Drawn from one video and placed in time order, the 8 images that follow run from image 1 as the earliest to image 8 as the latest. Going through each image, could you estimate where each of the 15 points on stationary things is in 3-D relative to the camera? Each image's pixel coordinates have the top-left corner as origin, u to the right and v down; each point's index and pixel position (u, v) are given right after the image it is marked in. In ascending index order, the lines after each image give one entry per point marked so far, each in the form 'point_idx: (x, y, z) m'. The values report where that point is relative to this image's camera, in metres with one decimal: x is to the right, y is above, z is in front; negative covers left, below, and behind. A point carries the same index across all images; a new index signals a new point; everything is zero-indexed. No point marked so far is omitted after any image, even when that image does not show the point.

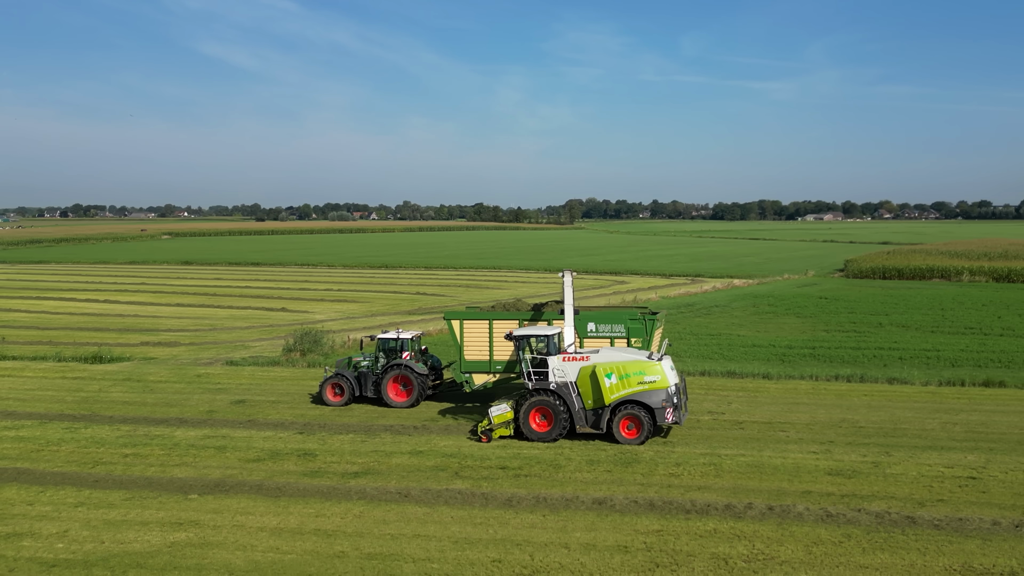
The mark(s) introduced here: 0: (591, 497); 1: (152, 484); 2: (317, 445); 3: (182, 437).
0: (+1.5, -4.0, +10.7) m
1: (-7.5, -4.1, +11.5) m
2: (-4.7, -3.8, +13.5) m
3: (-8.4, -3.8, +14.1) m
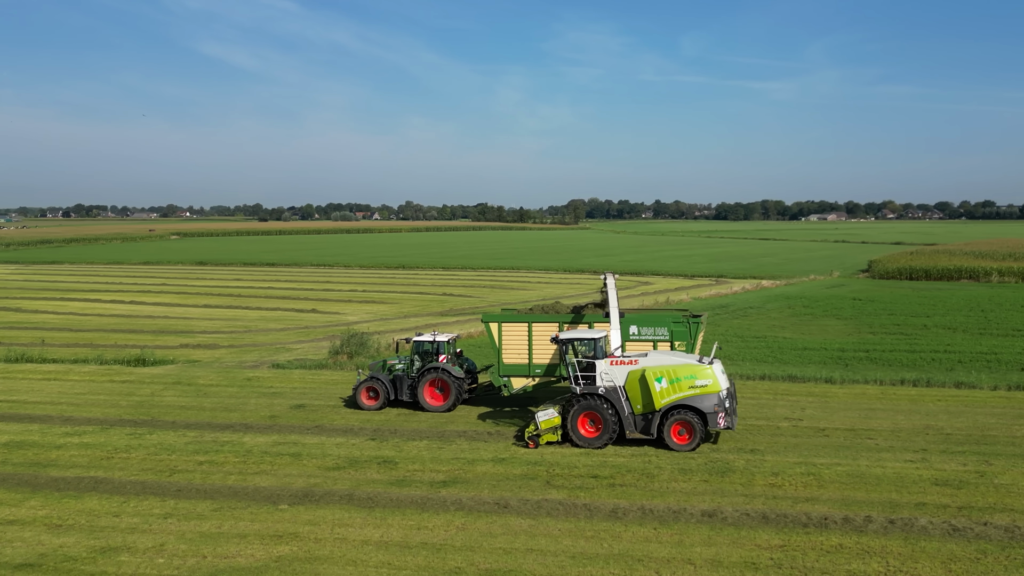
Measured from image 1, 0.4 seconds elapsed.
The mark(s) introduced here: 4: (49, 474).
0: (+3.5, -4.1, +10.3) m
1: (-5.5, -4.1, +11.2) m
2: (-2.8, -3.9, +13.1) m
3: (-6.4, -3.9, +13.7) m
4: (-10.1, -4.0, +12.1) m
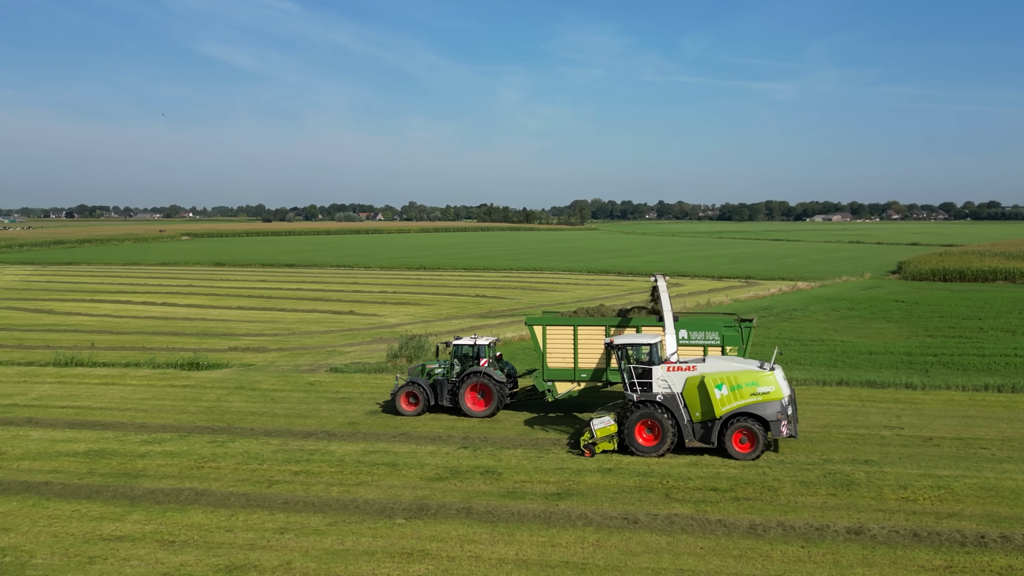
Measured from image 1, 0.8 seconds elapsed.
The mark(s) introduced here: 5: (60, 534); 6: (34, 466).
0: (+5.8, -4.2, +9.8) m
1: (-3.2, -4.2, +10.7) m
2: (-0.4, -4.0, +12.6) m
3: (-4.1, -3.9, +13.2) m
4: (-7.7, -4.1, +11.6) m
5: (-8.0, -4.3, +9.8) m
6: (-10.9, -4.0, +12.6) m
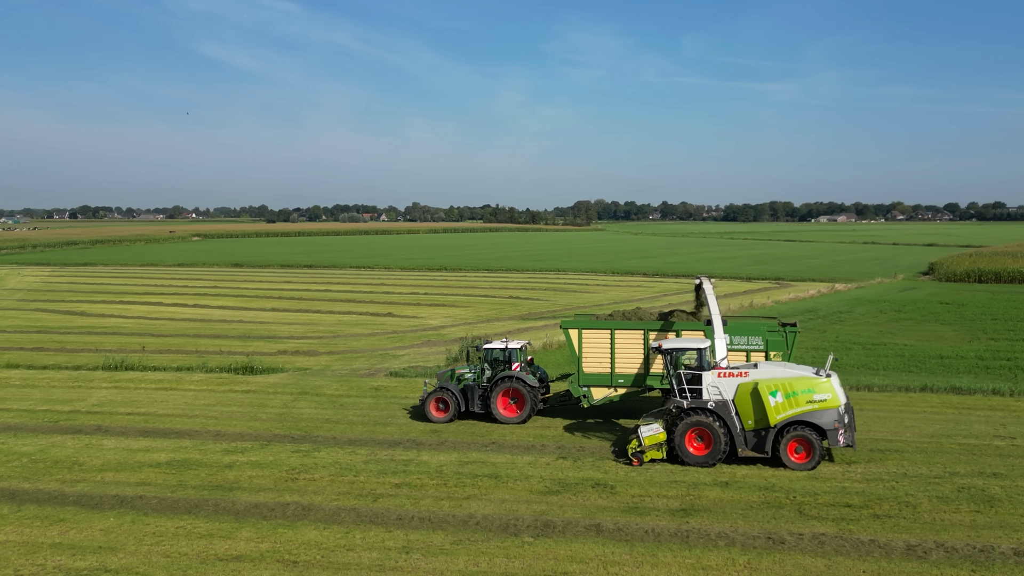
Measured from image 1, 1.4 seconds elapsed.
0: (+8.2, -4.3, +9.2) m
1: (-0.8, -4.3, +10.1) m
2: (+1.9, -4.0, +12.1) m
3: (-1.7, -4.0, +12.7) m
4: (-5.4, -4.2, +11.0) m
5: (-5.6, -4.4, +9.2) m
6: (-8.5, -4.1, +12.1) m
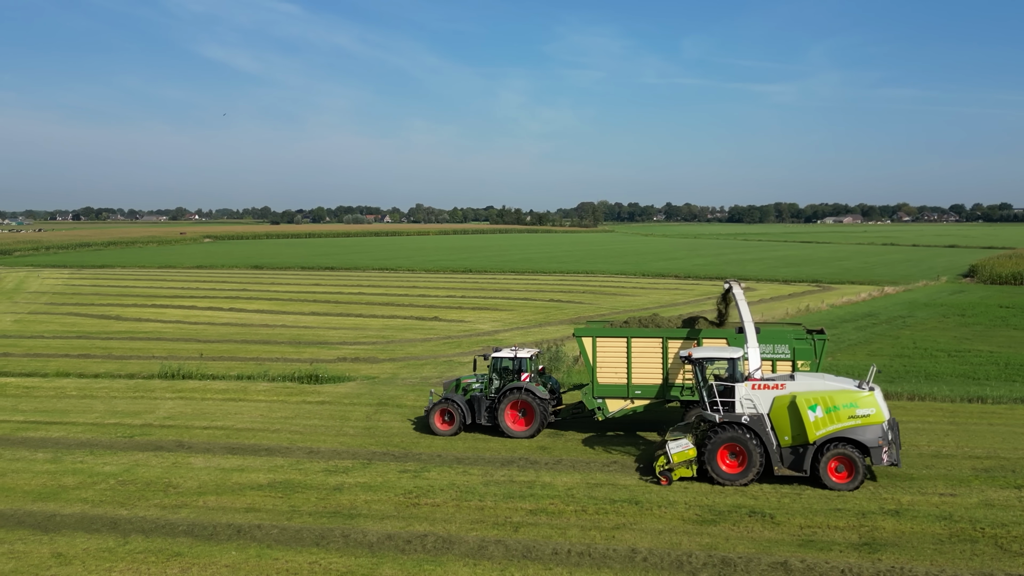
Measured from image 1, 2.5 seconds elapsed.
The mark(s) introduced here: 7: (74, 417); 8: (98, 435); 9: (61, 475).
0: (+10.9, -4.4, +8.1) m
1: (+2.0, -4.4, +9.0) m
2: (+4.7, -4.2, +11.0) m
3: (+1.0, -4.1, +11.6) m
4: (-2.6, -4.3, +10.0) m
5: (-2.9, -4.5, +8.2) m
6: (-5.7, -4.2, +11.0) m
7: (-12.7, -3.7, +16.1) m
8: (-10.9, -3.9, +14.6) m
9: (-9.9, -4.1, +12.3) m
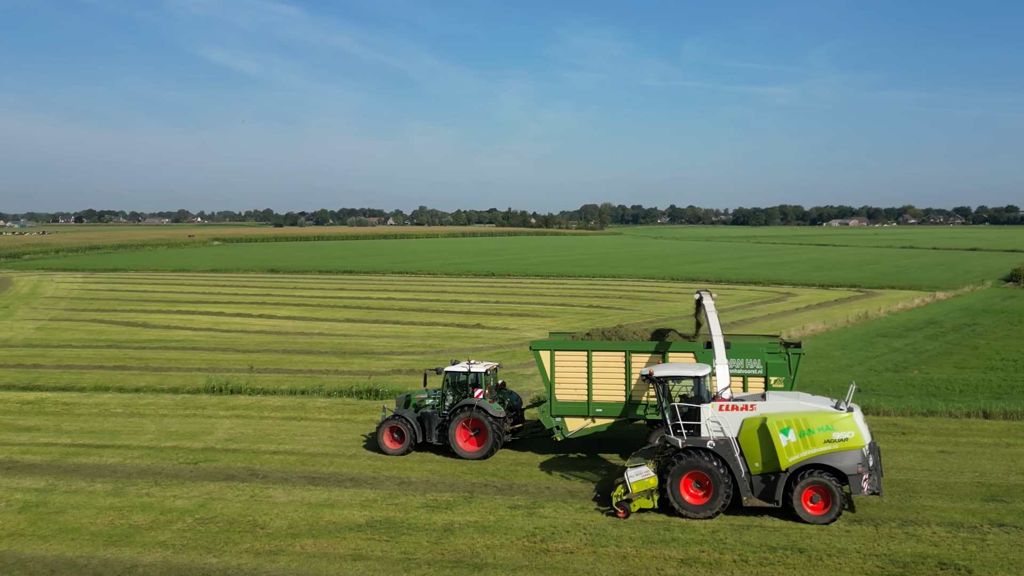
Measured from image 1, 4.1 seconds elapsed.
0: (+13.4, -4.6, +6.7) m
1: (+4.4, -4.7, +7.6) m
2: (+7.2, -4.4, +9.6) m
3: (+3.5, -4.4, +10.2) m
4: (-0.1, -4.6, +8.6) m
5: (-0.4, -4.8, +6.8) m
6: (-3.3, -4.5, +9.6) m
7: (-10.2, -4.0, +14.7) m
8: (-8.4, -4.1, +13.2) m
9: (-7.5, -4.4, +10.9) m
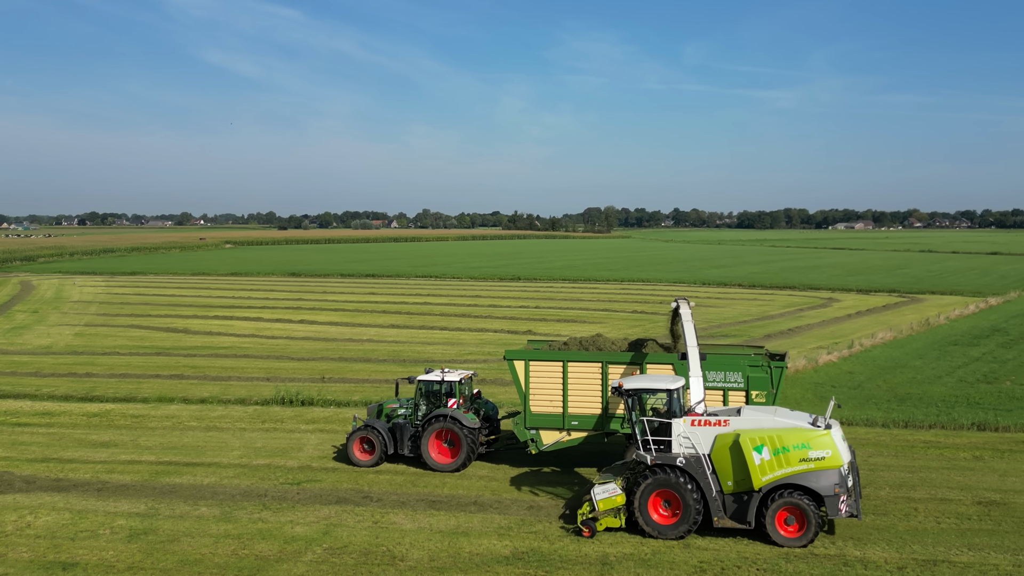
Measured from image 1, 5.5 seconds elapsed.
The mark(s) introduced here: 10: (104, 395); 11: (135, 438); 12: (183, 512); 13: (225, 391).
0: (+16.1, -4.8, +5.8) m
1: (+7.1, -4.8, +6.8) m
2: (+9.9, -4.6, +8.7) m
3: (+6.2, -4.6, +9.3) m
4: (+2.6, -4.7, +7.7) m
5: (+2.3, -5.0, +5.9) m
6: (-0.5, -4.7, +8.8) m
7: (-7.5, -4.2, +13.9) m
8: (-5.7, -4.3, +12.4) m
9: (-4.7, -4.6, +10.1) m
10: (-14.2, -3.7, +19.3) m
11: (-10.3, -4.1, +15.1) m
12: (-6.6, -4.5, +11.1) m
13: (-10.2, -3.6, +19.6) m
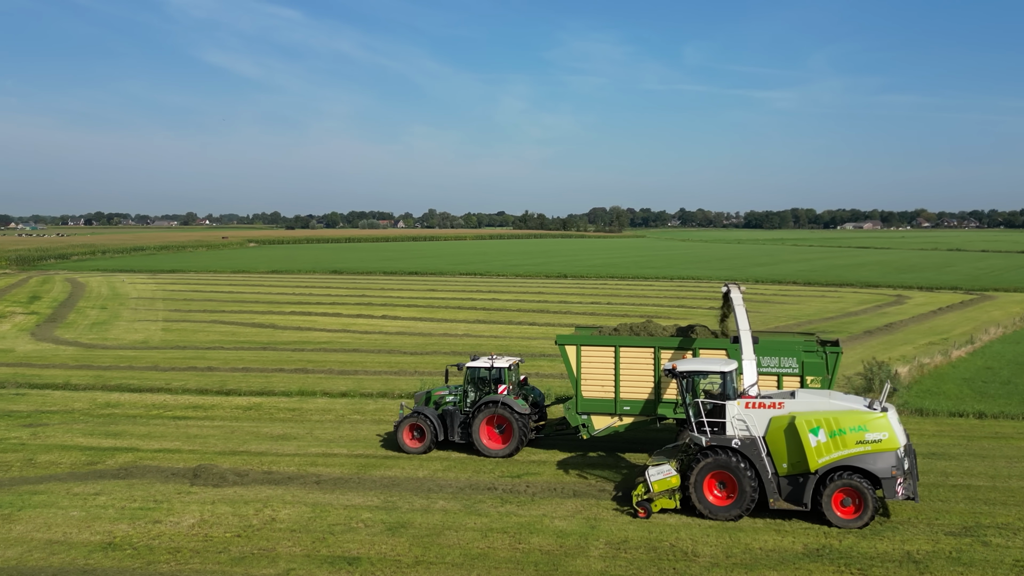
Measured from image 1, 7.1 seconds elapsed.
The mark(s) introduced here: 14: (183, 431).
0: (+21.0, -4.6, +5.4) m
1: (+12.0, -4.6, +6.4) m
2: (+14.8, -4.4, +8.3) m
3: (+11.1, -4.3, +8.9) m
4: (+7.4, -4.5, +7.4) m
5: (+7.2, -4.7, +5.5) m
6: (+4.3, -4.4, +8.4) m
7: (-2.6, -3.9, +13.5) m
8: (-0.8, -4.1, +12.0) m
9: (+0.1, -4.3, +9.7) m
10: (-9.3, -3.4, +19.0) m
11: (-5.4, -3.8, +14.8) m
12: (-1.7, -4.2, +10.8) m
13: (-5.3, -3.3, +19.2) m
14: (-8.8, -3.8, +14.9) m
